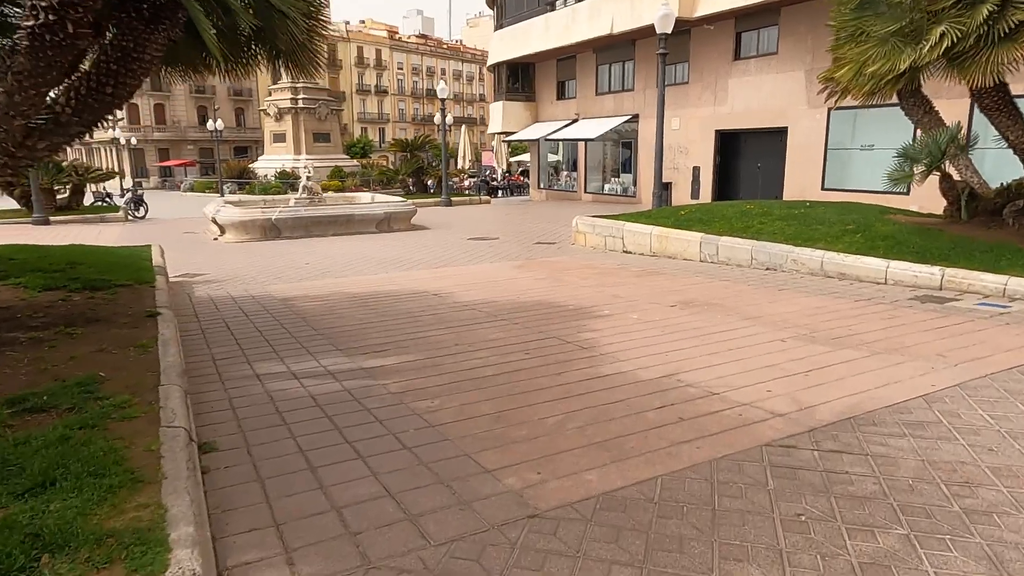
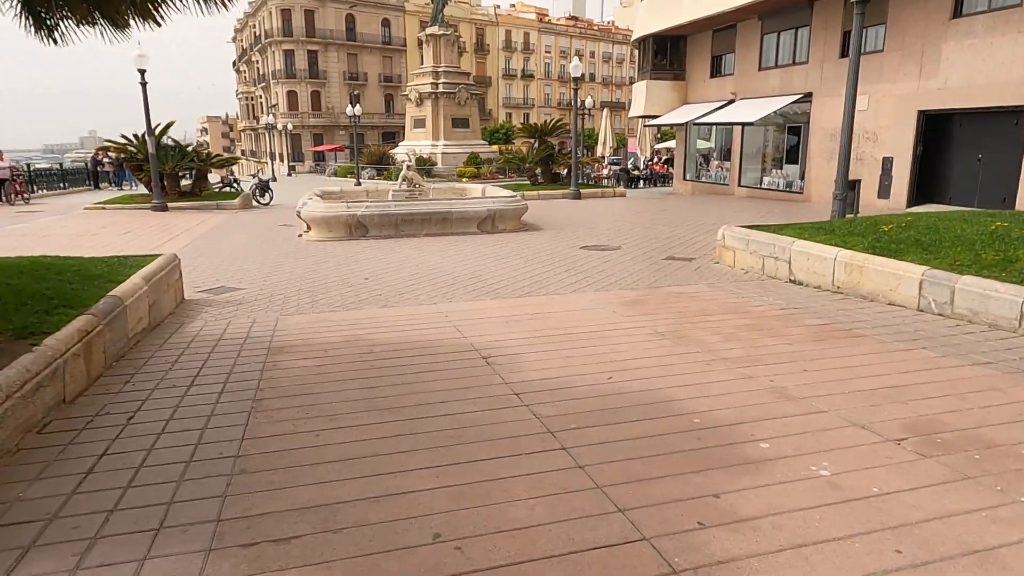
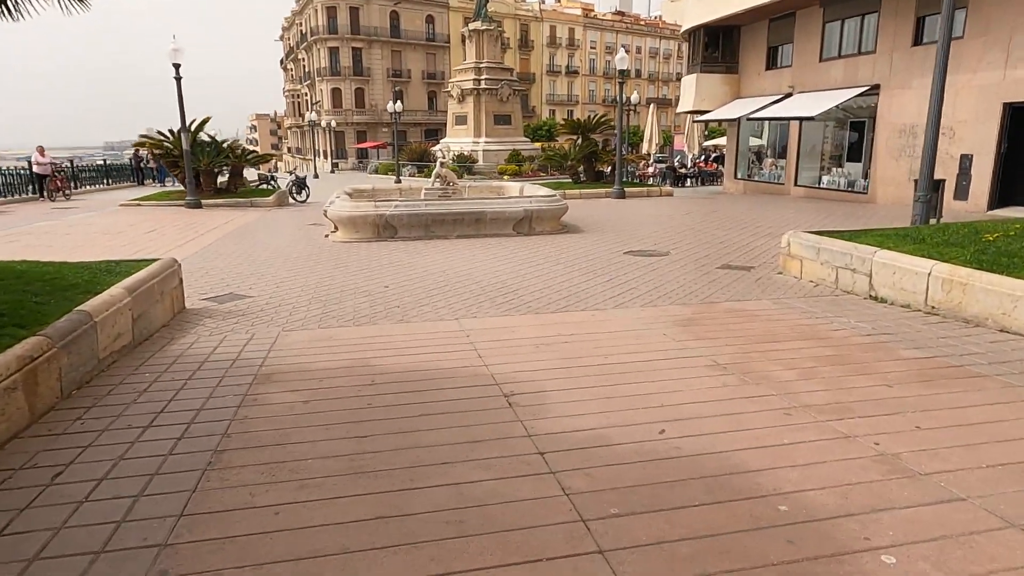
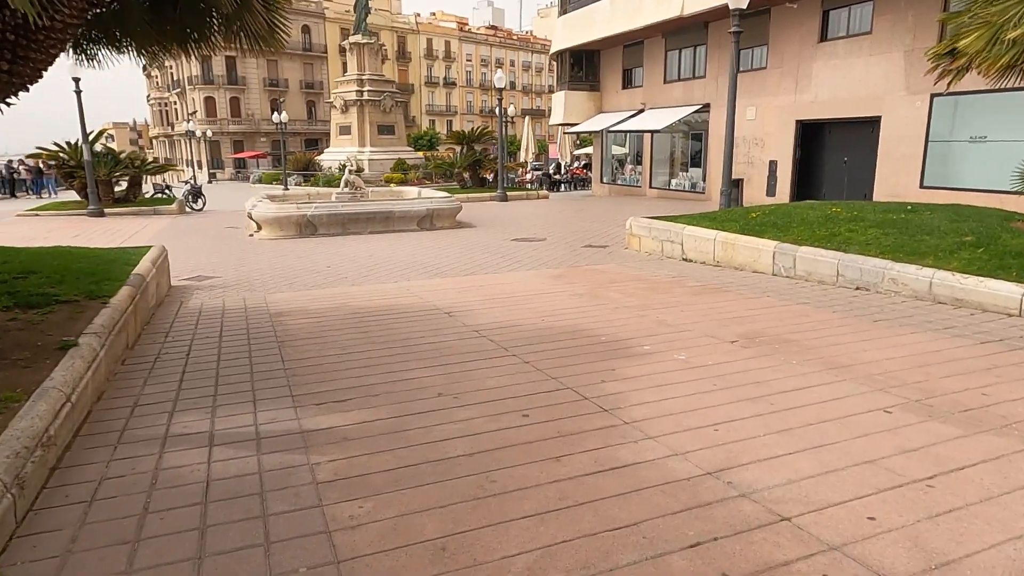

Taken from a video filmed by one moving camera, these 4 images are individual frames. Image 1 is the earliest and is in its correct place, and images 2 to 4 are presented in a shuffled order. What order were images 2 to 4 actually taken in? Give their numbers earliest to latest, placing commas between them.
4, 2, 3
